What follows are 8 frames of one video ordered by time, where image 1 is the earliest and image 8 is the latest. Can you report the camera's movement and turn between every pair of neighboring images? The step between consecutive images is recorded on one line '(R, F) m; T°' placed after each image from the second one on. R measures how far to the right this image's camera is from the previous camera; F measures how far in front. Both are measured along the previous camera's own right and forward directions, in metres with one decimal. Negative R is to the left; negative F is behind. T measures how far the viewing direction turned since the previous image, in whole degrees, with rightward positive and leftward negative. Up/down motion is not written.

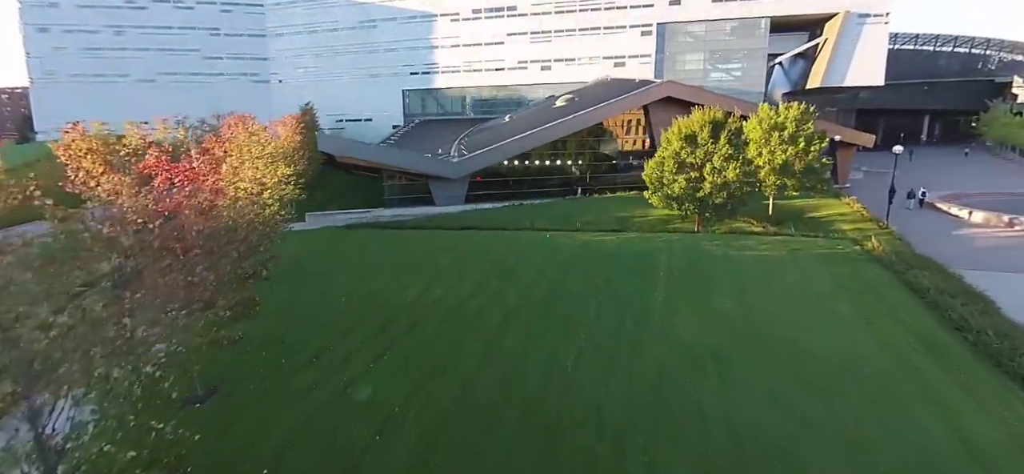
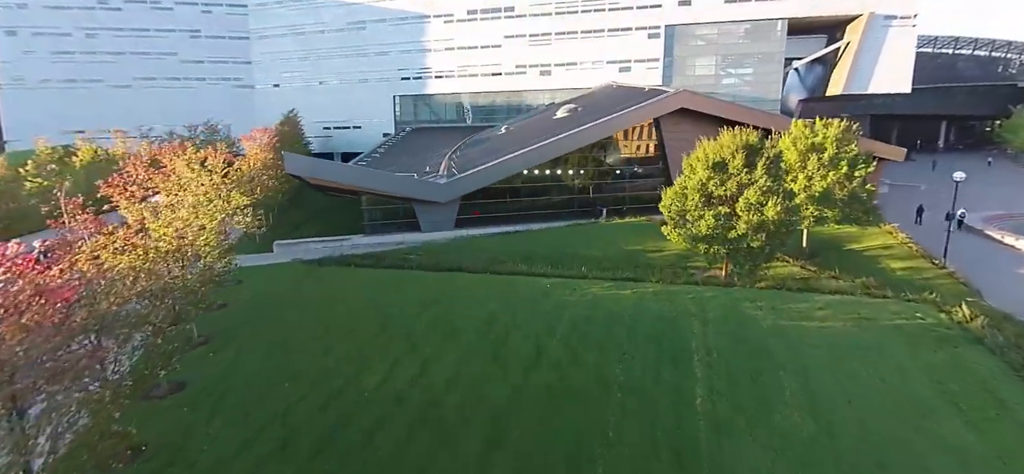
(+0.1, +3.0) m; 0°
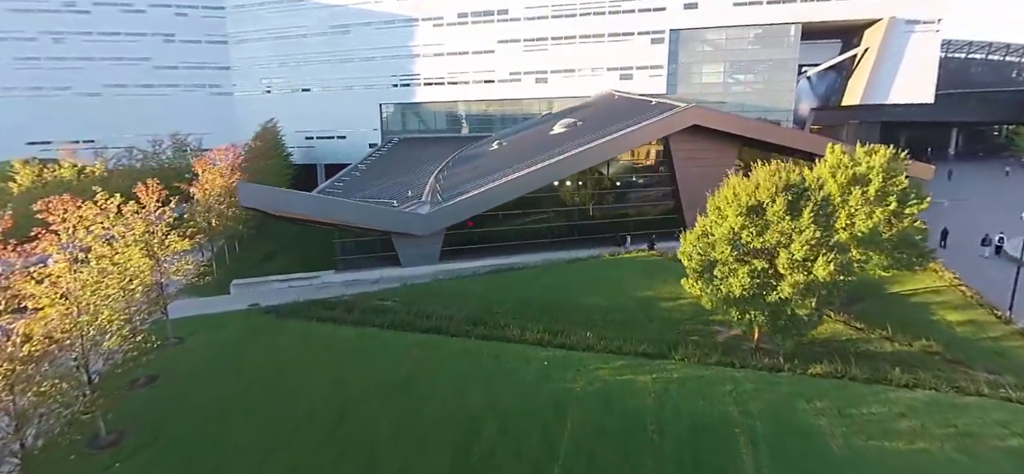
(+0.1, +2.7) m; 0°
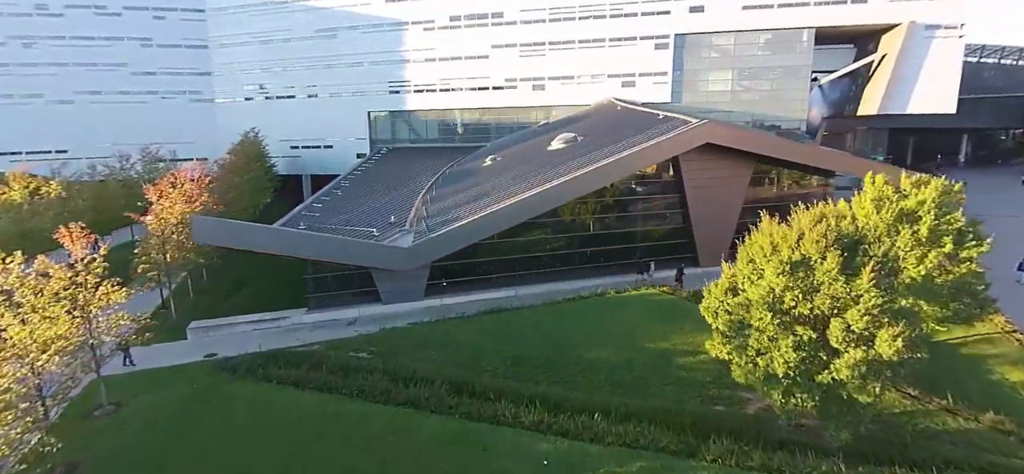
(+0.1, +2.2) m; 0°
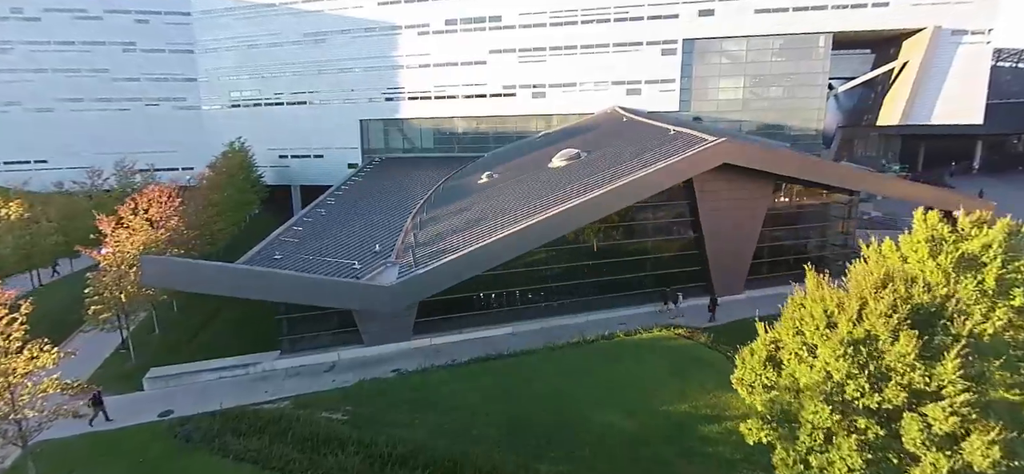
(+0.1, +1.9) m; 0°
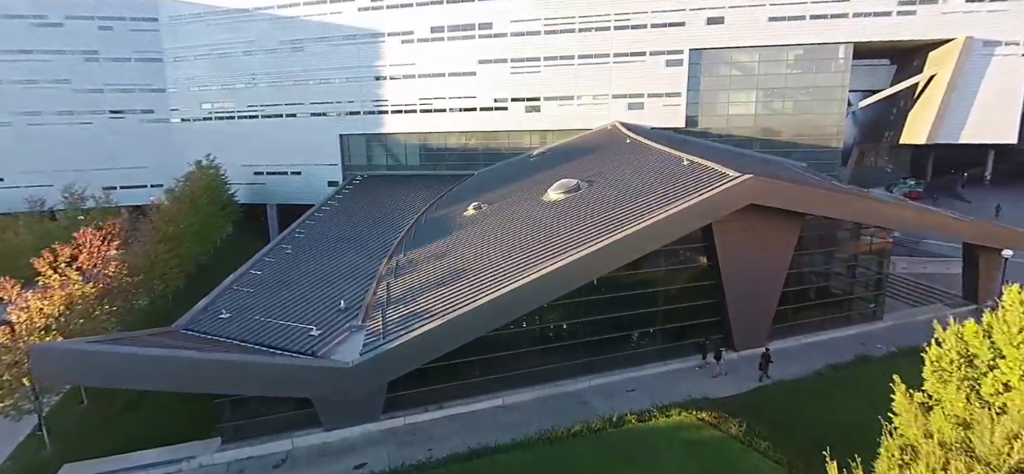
(+0.2, +2.8) m; +1°
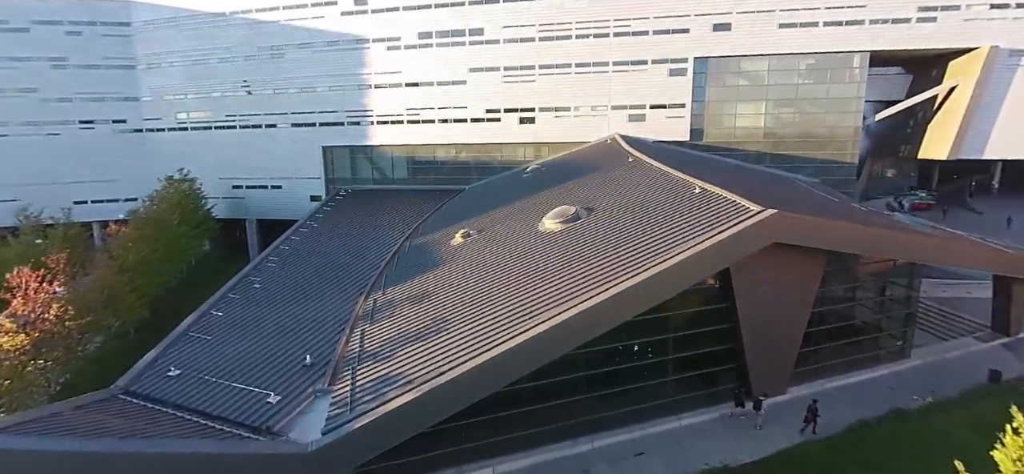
(+0.1, +2.0) m; 0°
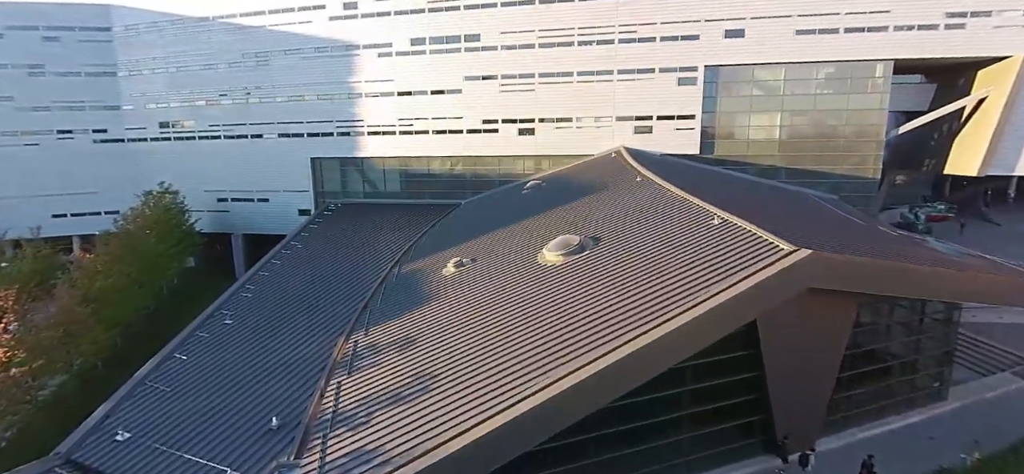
(+0.1, +1.8) m; 0°
